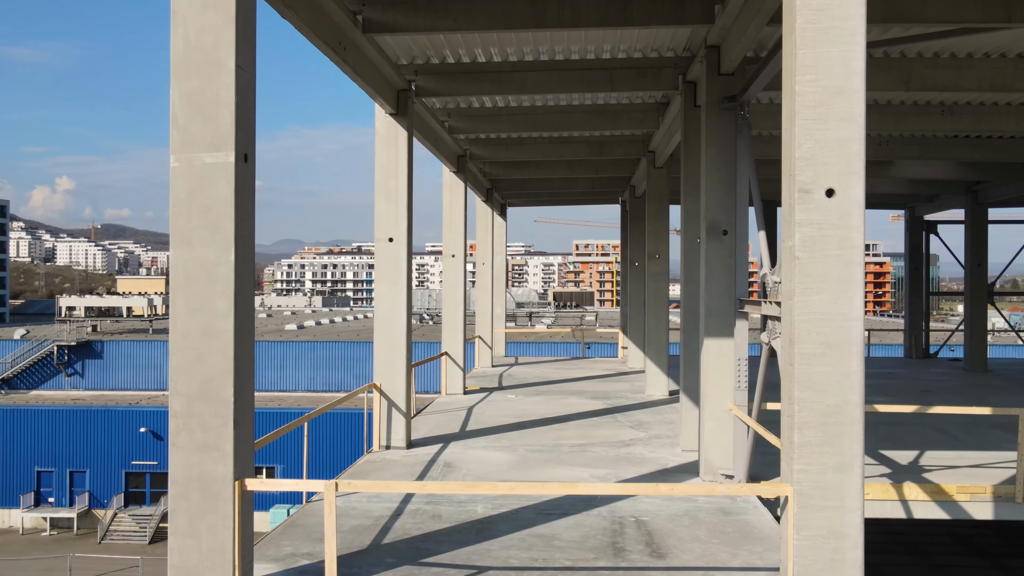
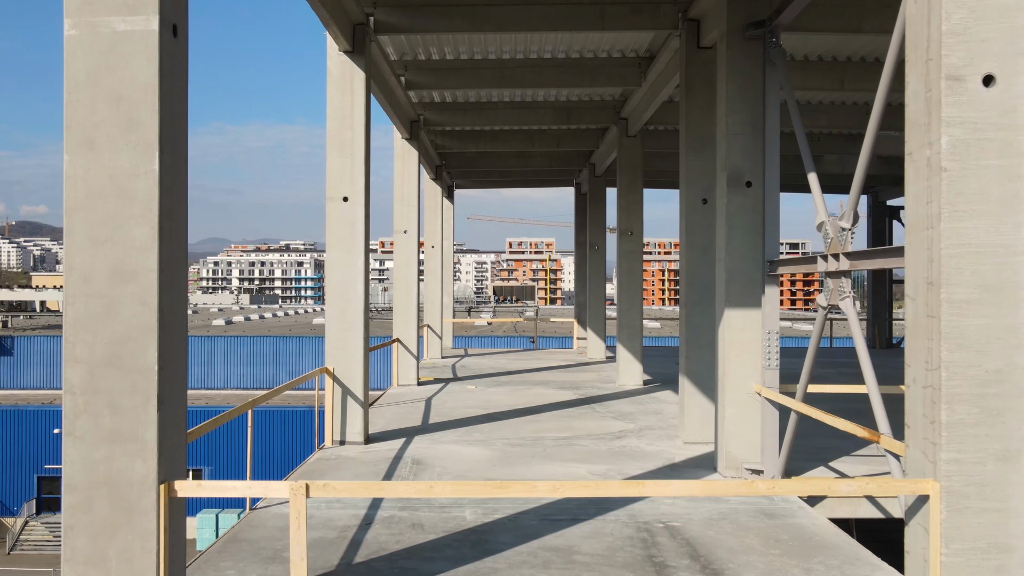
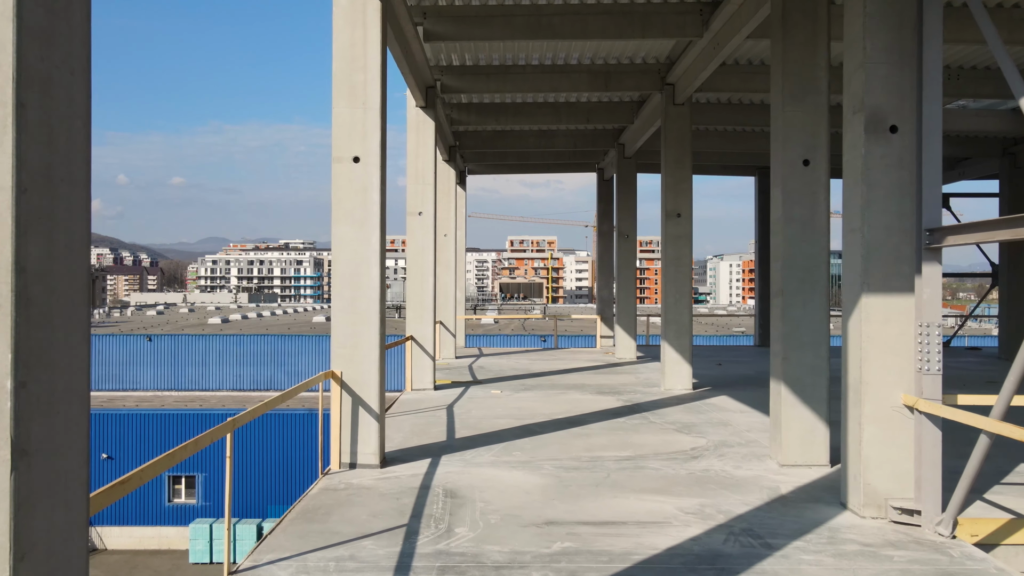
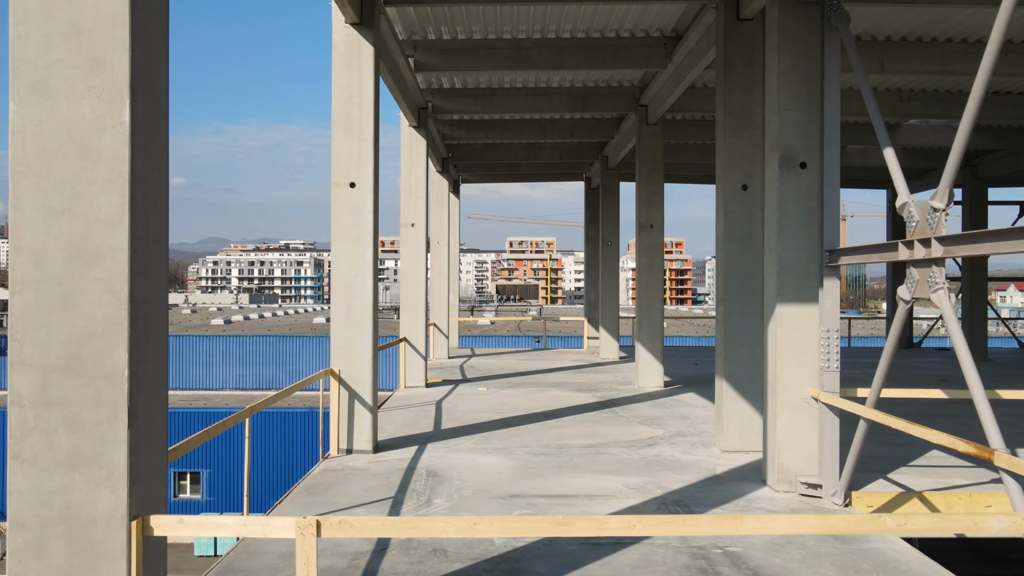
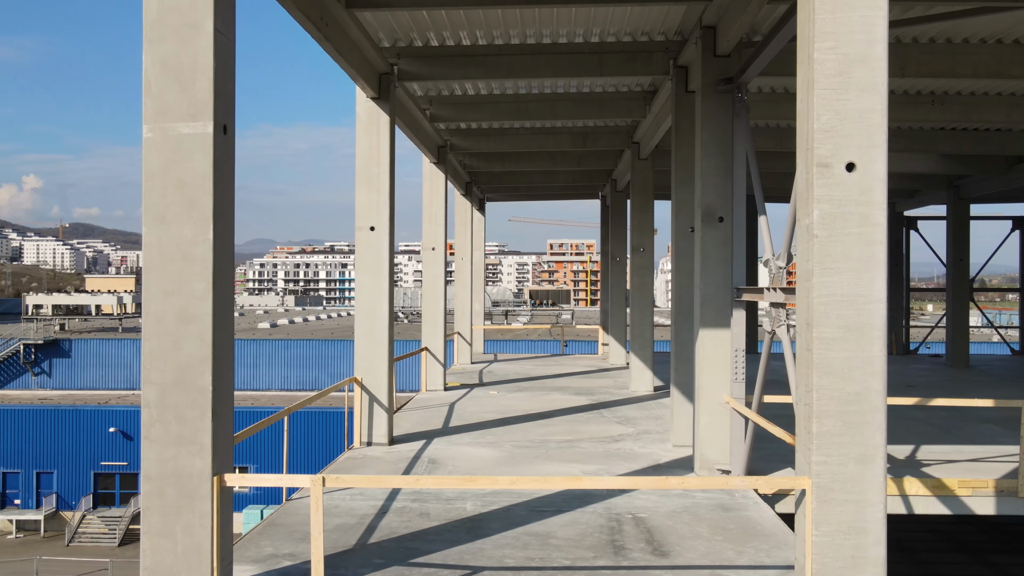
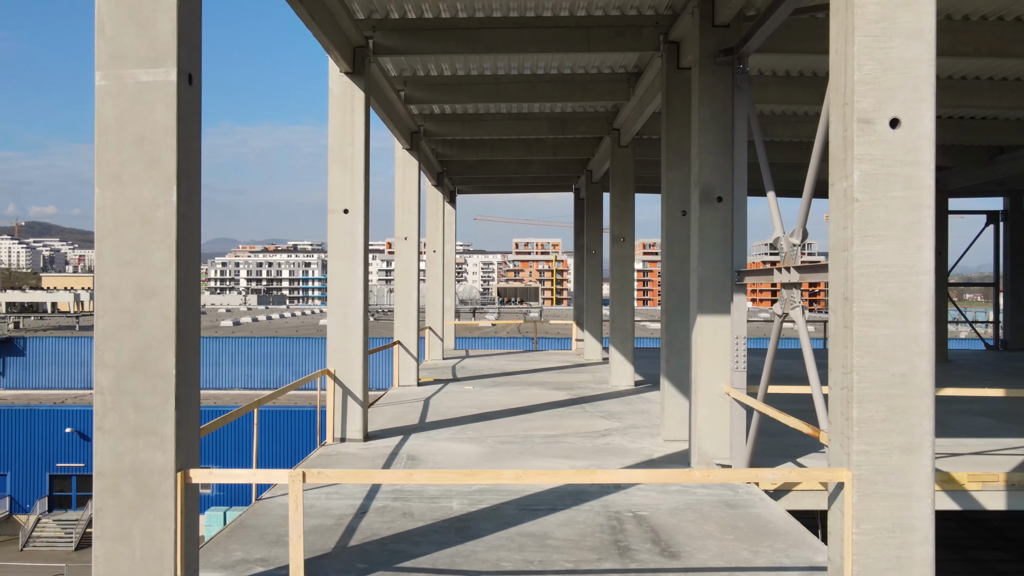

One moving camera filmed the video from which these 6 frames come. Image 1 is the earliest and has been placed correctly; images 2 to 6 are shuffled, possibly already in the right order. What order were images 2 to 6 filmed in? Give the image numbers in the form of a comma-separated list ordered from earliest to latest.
5, 6, 2, 4, 3
